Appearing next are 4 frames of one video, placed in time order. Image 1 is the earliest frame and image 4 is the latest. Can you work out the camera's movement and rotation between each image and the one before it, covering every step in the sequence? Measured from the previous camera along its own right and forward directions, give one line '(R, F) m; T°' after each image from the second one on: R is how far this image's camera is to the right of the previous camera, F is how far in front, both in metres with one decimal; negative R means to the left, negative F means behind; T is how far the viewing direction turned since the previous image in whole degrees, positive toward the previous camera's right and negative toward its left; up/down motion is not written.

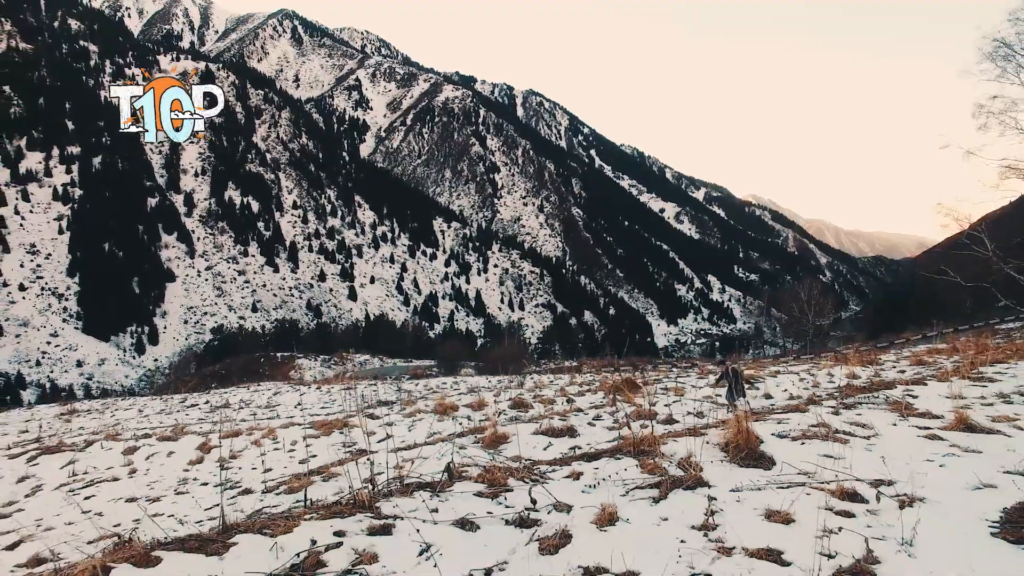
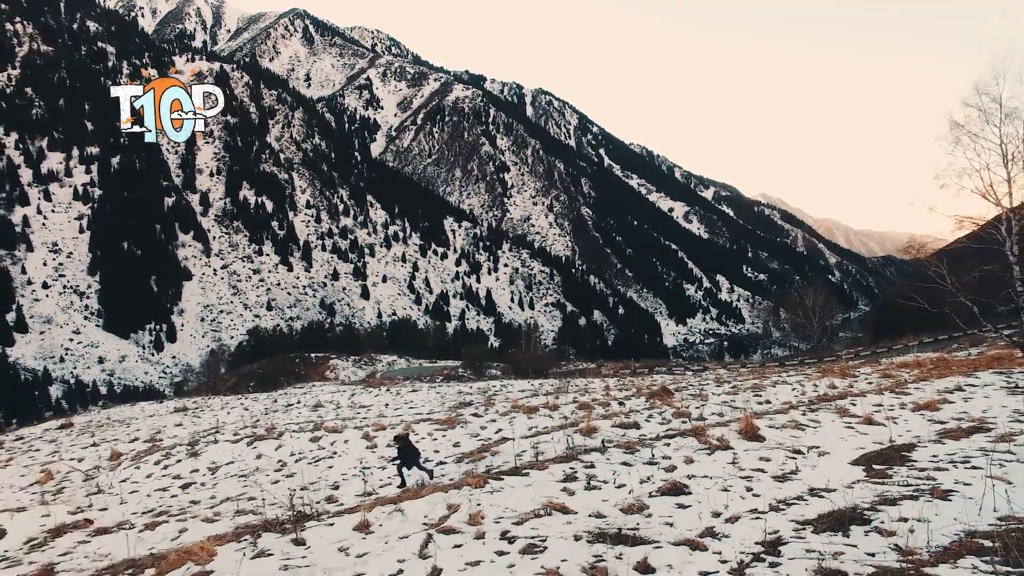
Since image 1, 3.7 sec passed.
(-0.7, -1.5) m; -1°
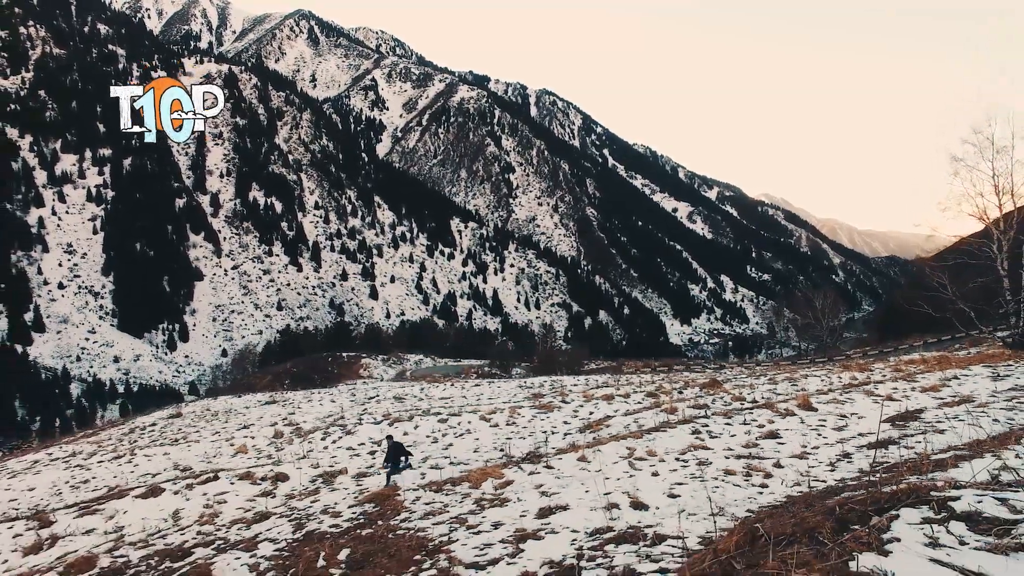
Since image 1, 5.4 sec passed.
(-1.1, -1.3) m; 0°
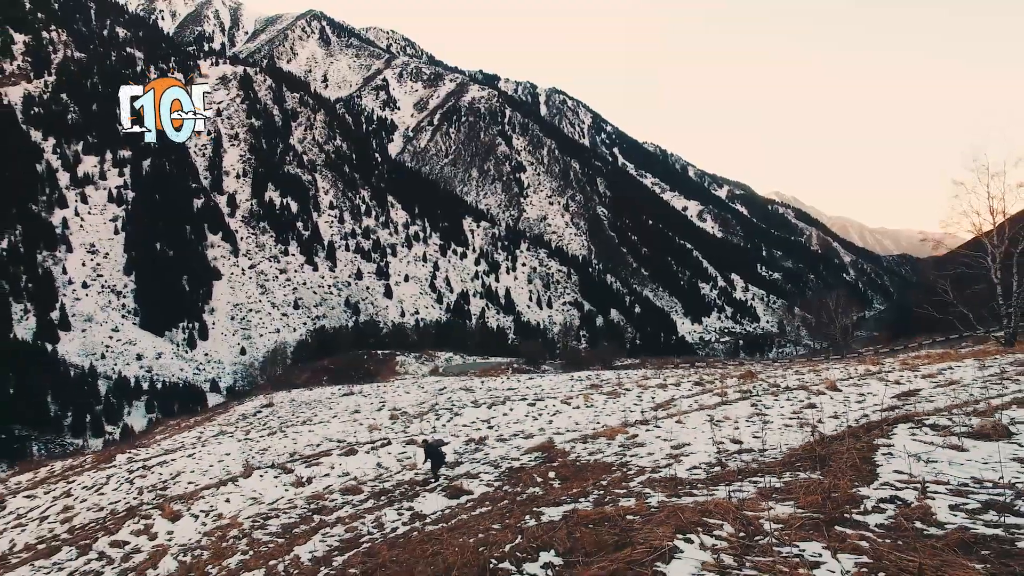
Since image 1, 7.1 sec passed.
(-1.1, -1.5) m; -1°
